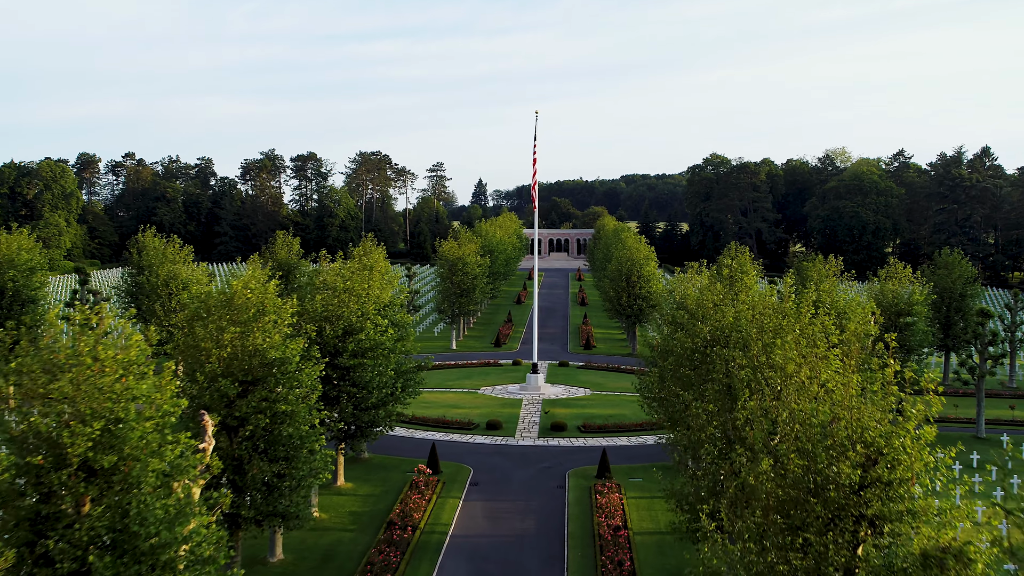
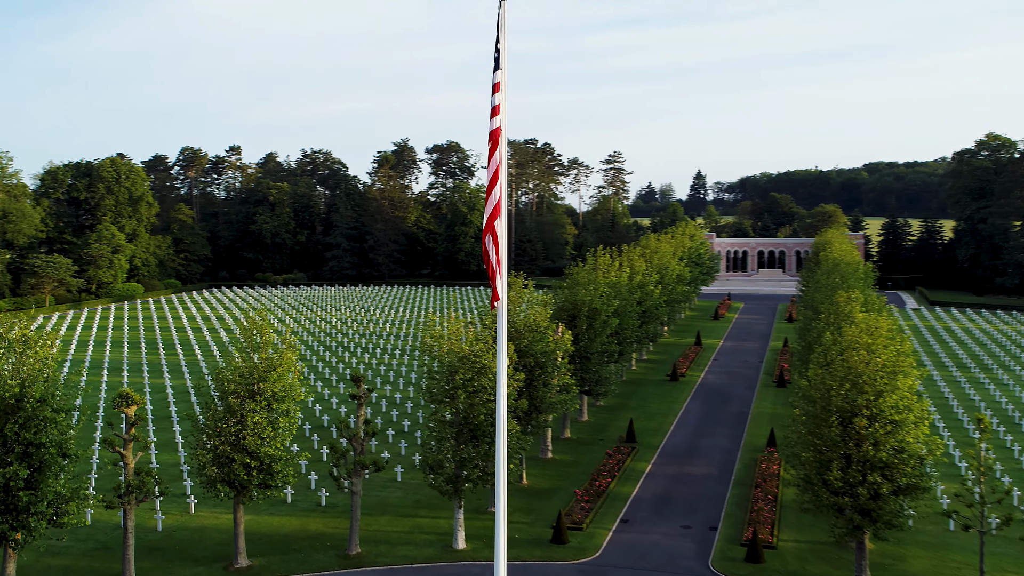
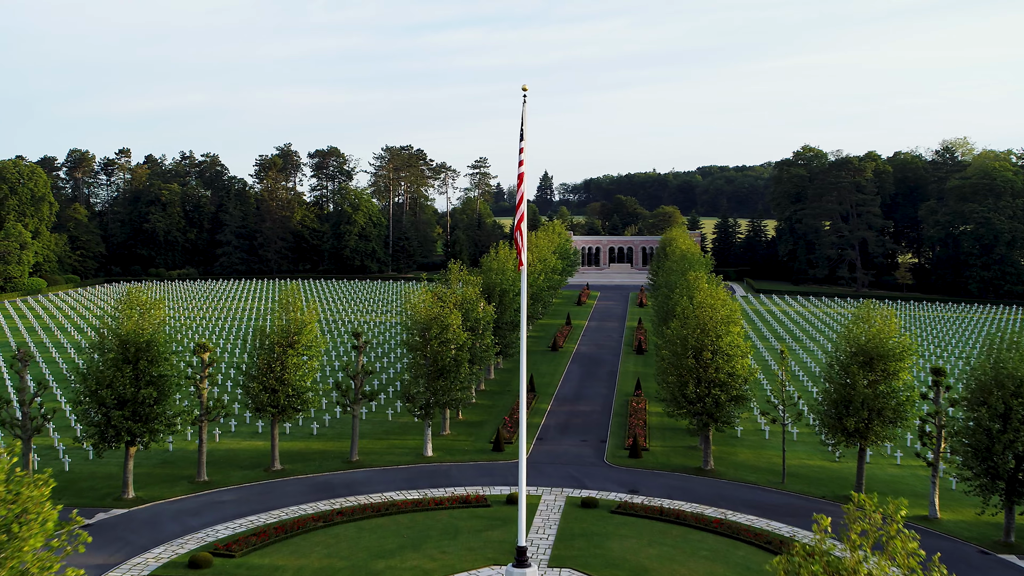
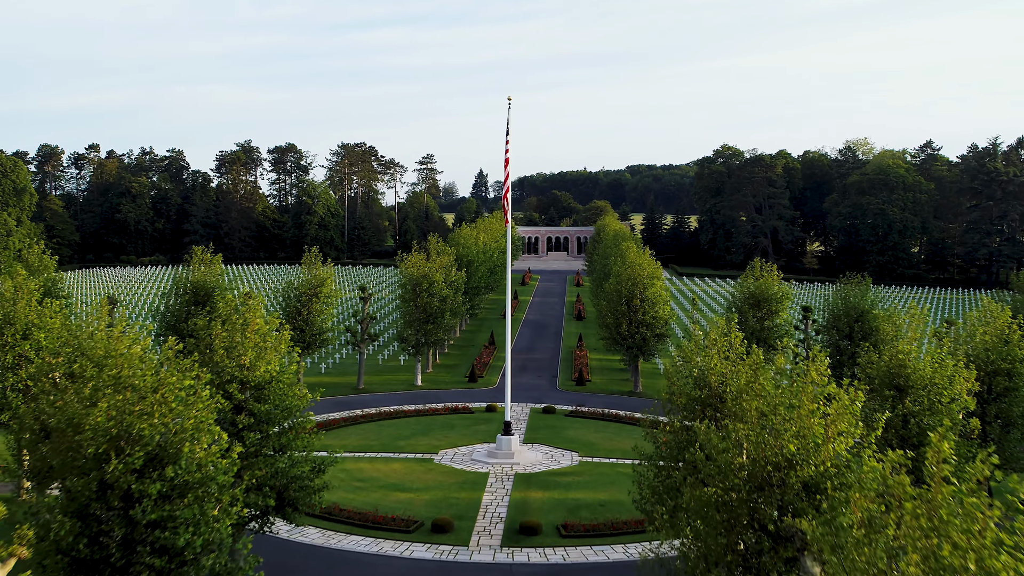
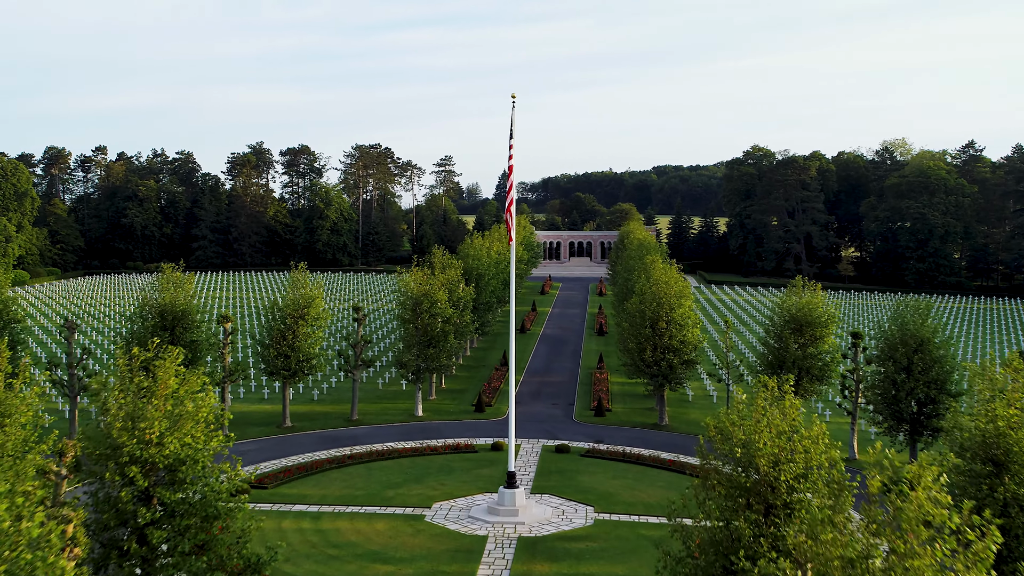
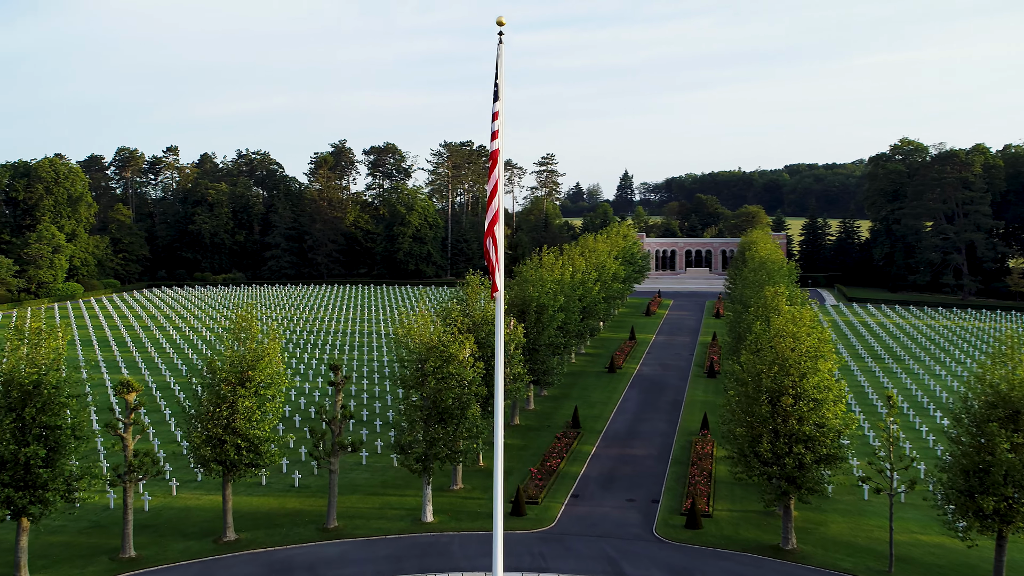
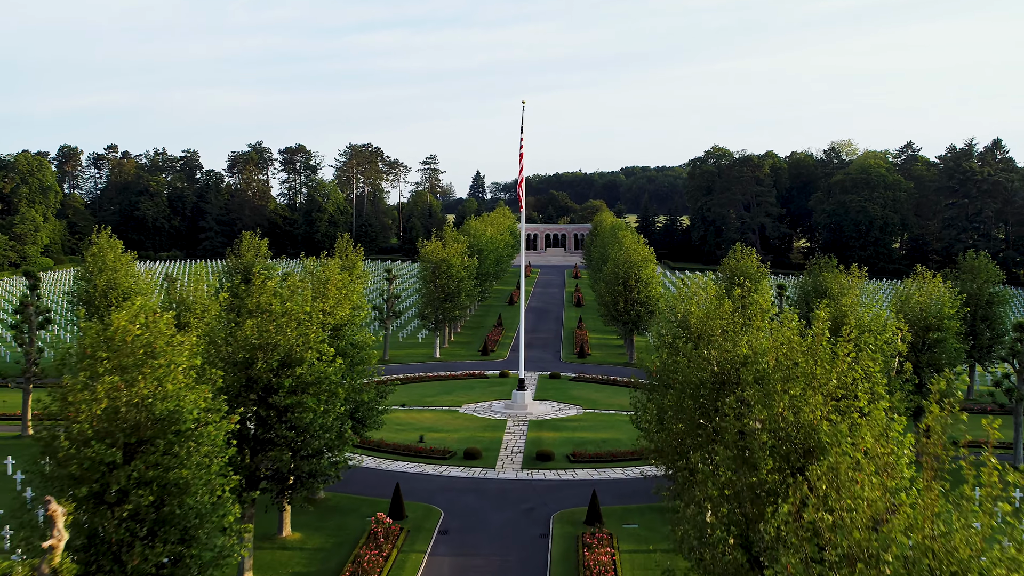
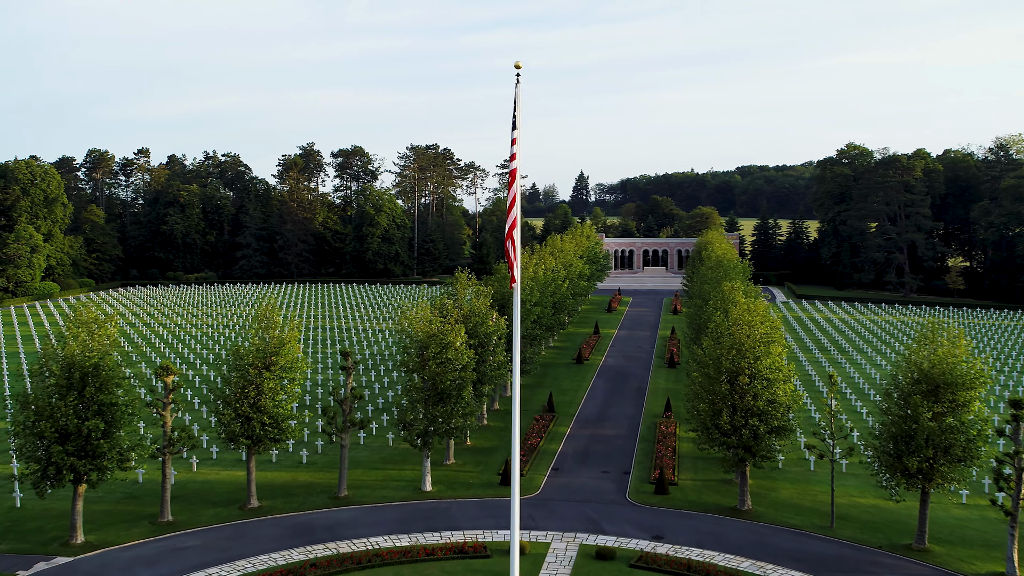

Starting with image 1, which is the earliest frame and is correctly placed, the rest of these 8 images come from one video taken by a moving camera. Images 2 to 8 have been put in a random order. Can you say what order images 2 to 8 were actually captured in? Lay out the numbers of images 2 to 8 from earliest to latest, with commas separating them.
7, 4, 5, 3, 8, 6, 2
